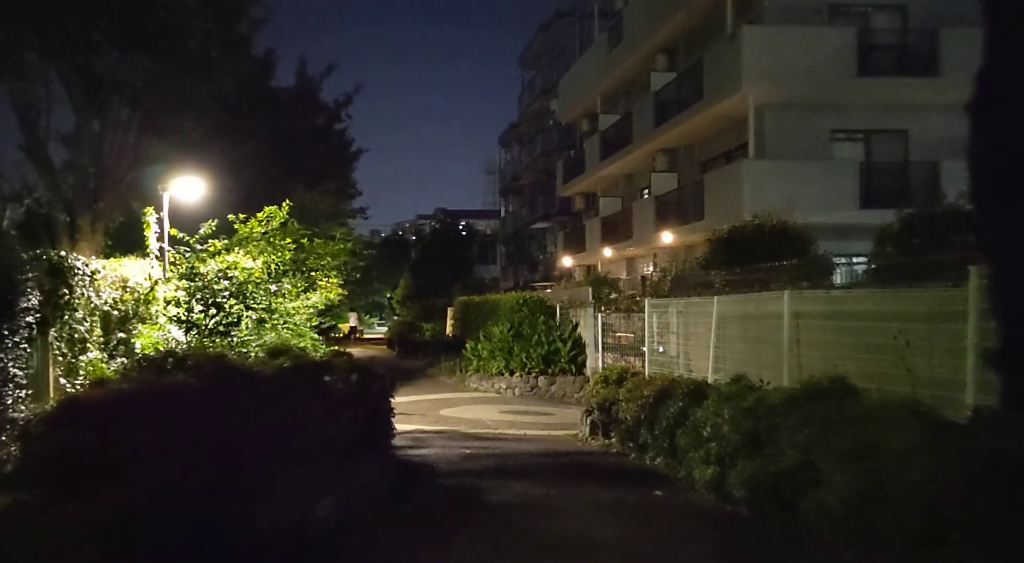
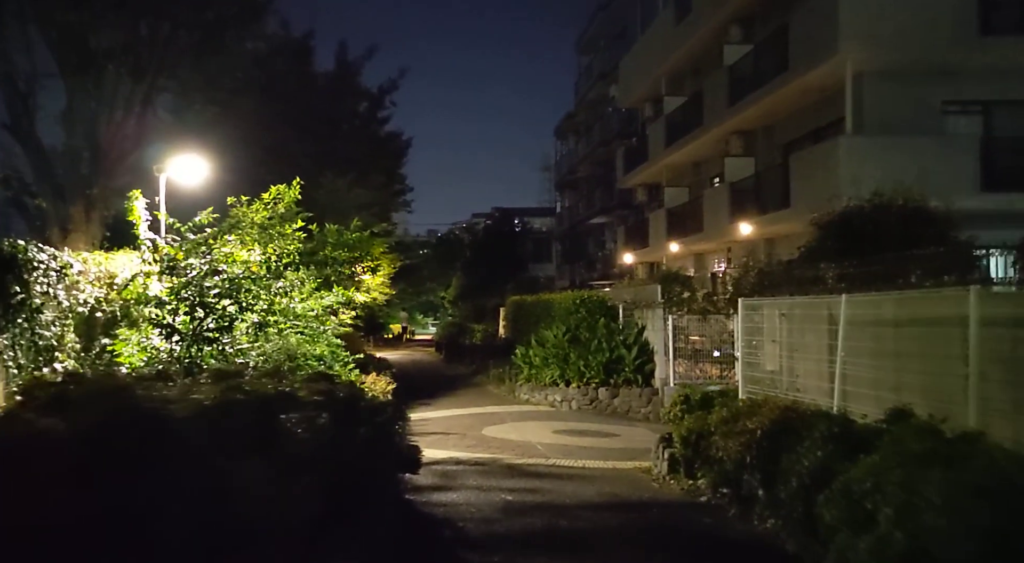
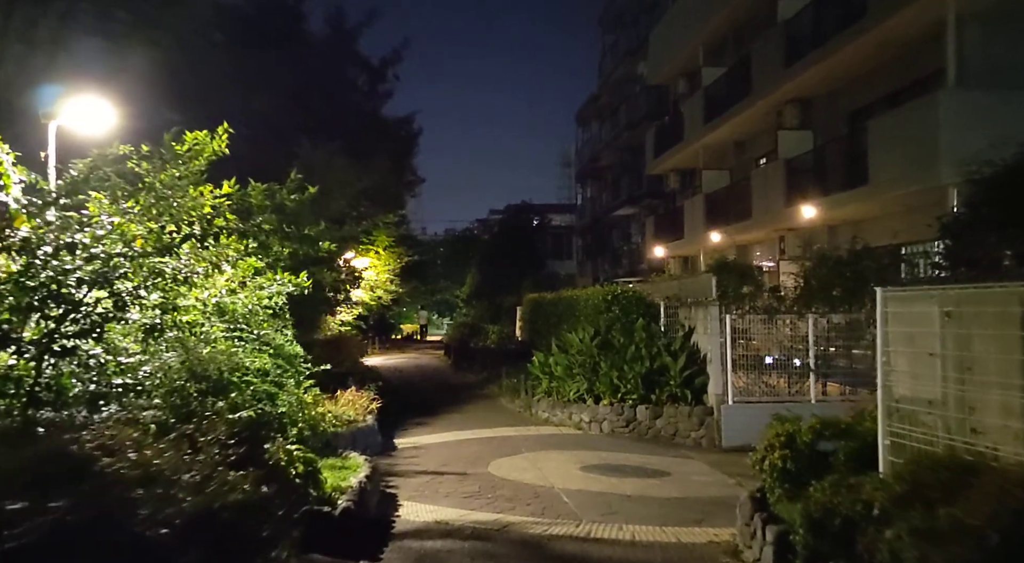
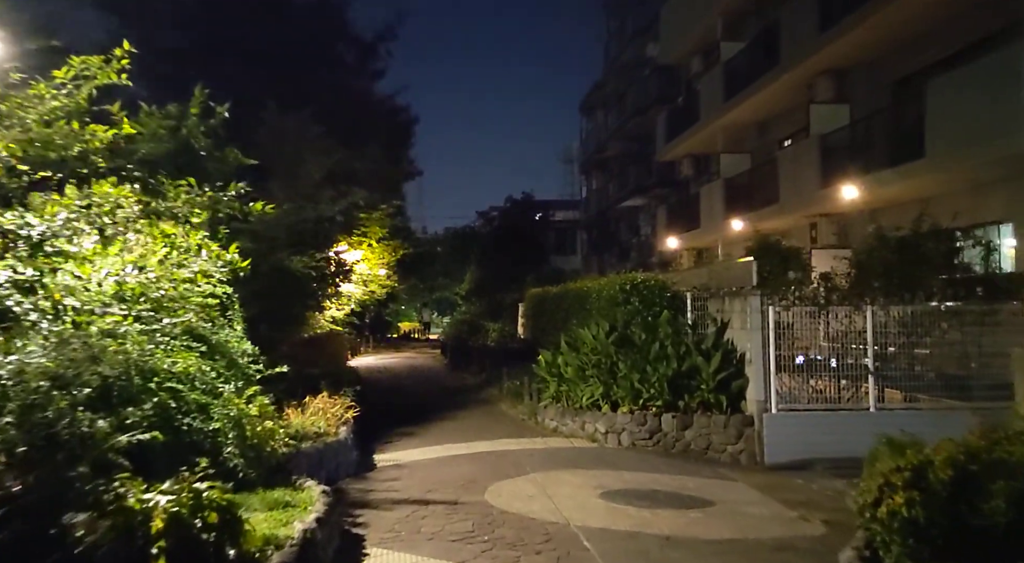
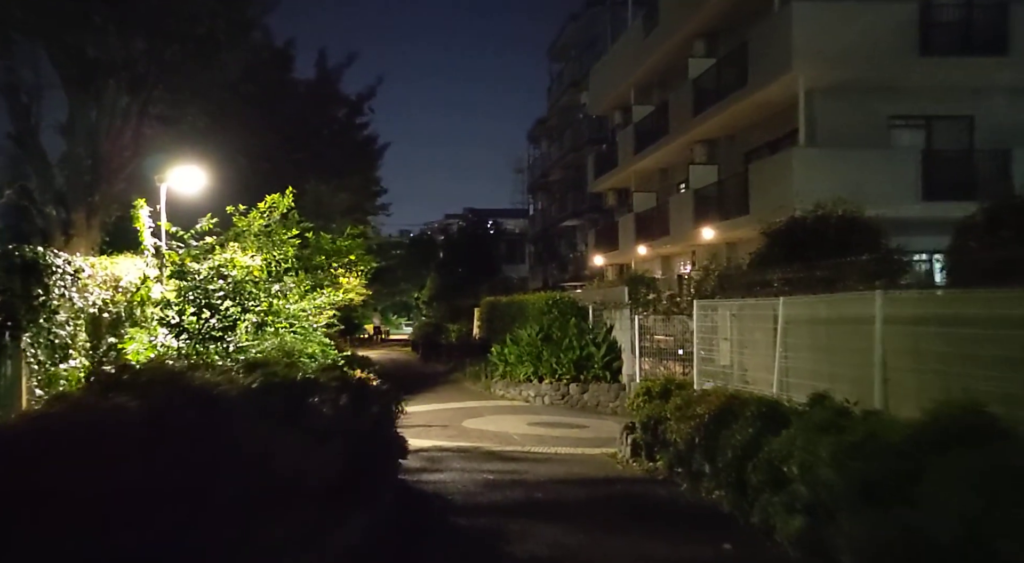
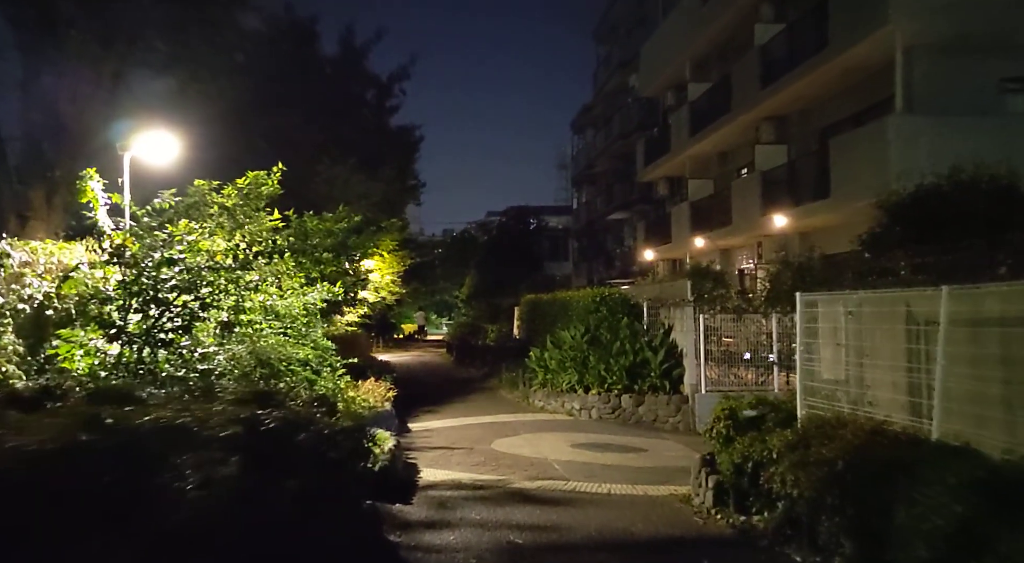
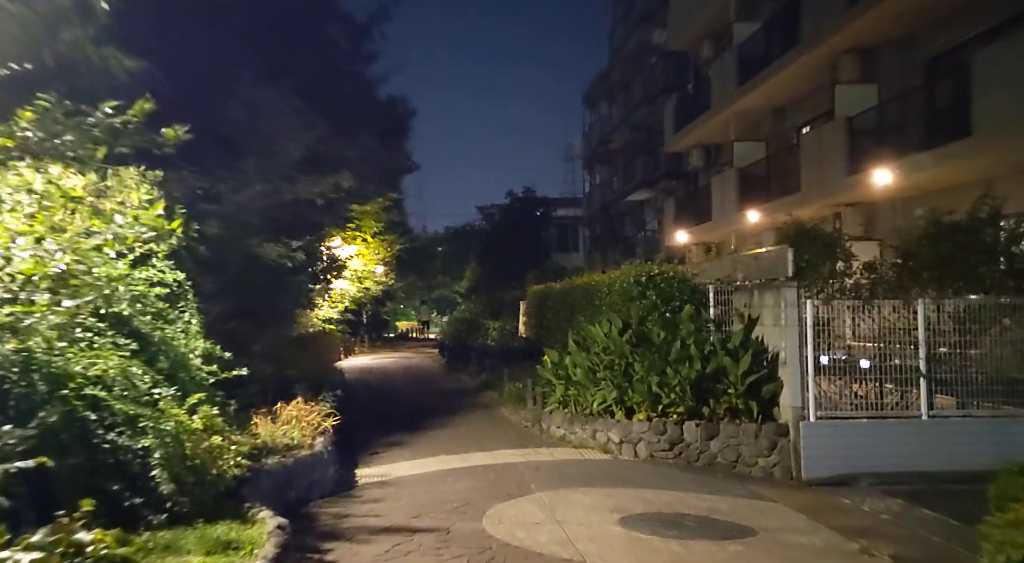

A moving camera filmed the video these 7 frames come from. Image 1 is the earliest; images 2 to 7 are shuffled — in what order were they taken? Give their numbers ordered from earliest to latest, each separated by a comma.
5, 2, 6, 3, 4, 7
